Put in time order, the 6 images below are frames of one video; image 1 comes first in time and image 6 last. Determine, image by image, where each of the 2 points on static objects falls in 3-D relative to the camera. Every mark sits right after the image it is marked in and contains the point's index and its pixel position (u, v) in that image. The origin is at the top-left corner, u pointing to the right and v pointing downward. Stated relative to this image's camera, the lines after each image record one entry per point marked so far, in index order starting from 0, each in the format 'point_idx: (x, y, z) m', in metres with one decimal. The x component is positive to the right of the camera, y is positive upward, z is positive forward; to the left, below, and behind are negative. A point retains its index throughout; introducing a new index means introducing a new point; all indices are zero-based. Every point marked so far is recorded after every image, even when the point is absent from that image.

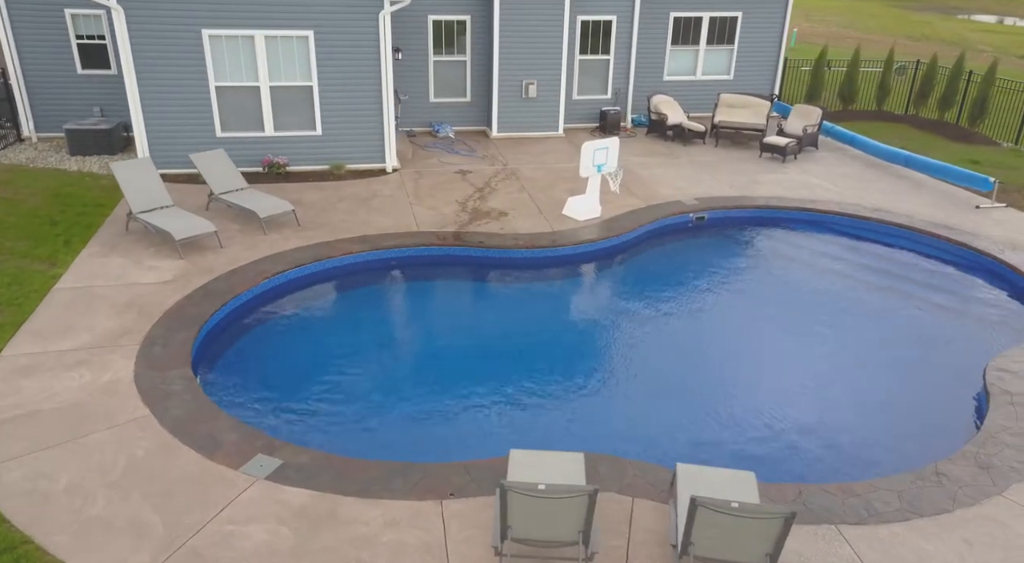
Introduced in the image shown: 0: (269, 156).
0: (-5.2, +2.6, +14.4) m
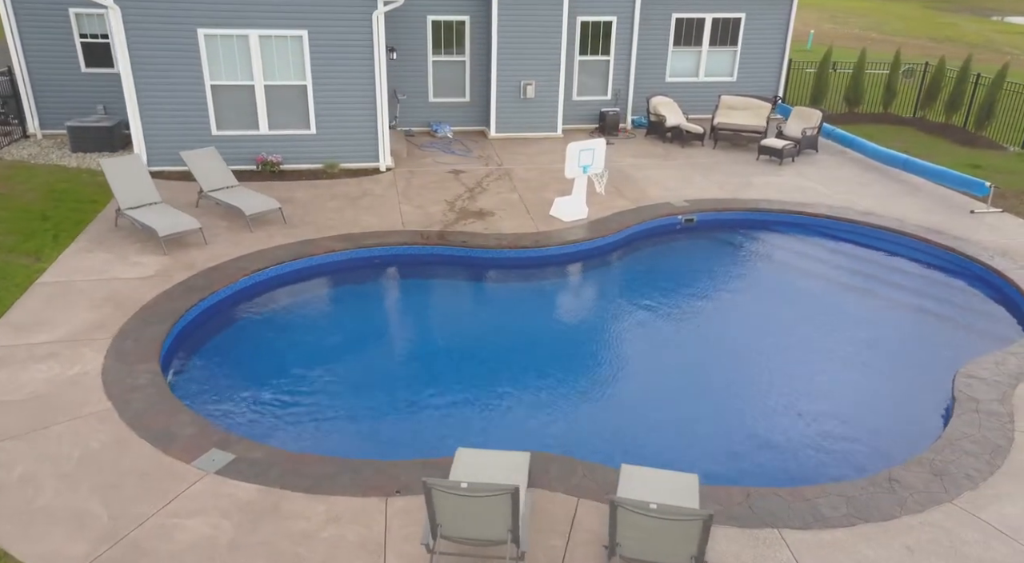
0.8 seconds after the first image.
0: (-5.3, +2.7, +14.5) m
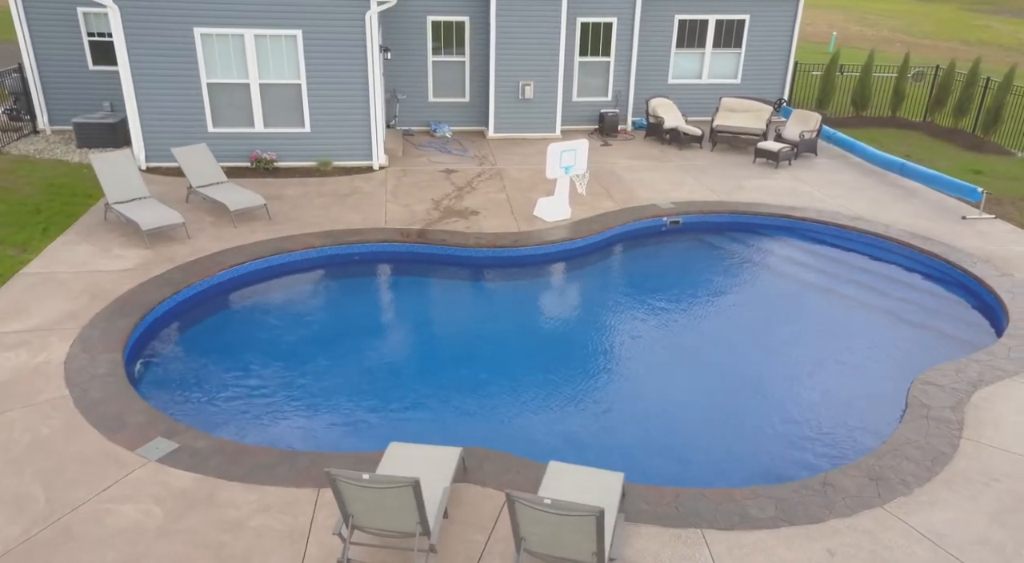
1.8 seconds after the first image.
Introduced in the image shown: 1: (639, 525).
0: (-5.5, +2.8, +14.7) m
1: (+0.9, -1.7, +4.8) m
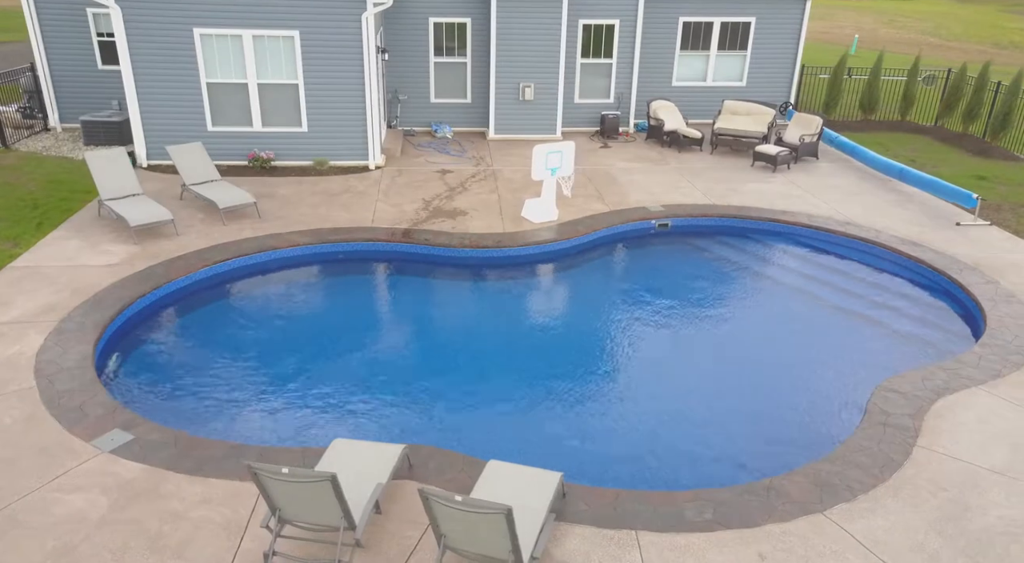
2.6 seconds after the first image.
0: (-5.6, +2.8, +14.9) m
1: (+0.4, -1.7, +4.8) m
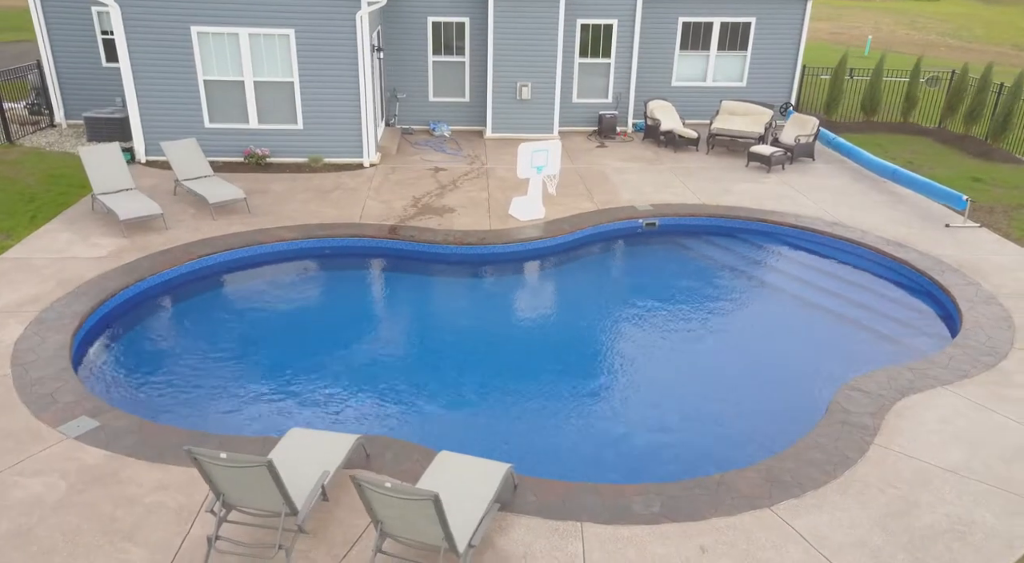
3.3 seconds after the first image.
0: (-5.7, +2.9, +15.1) m
1: (+0.1, -1.7, +4.9) m
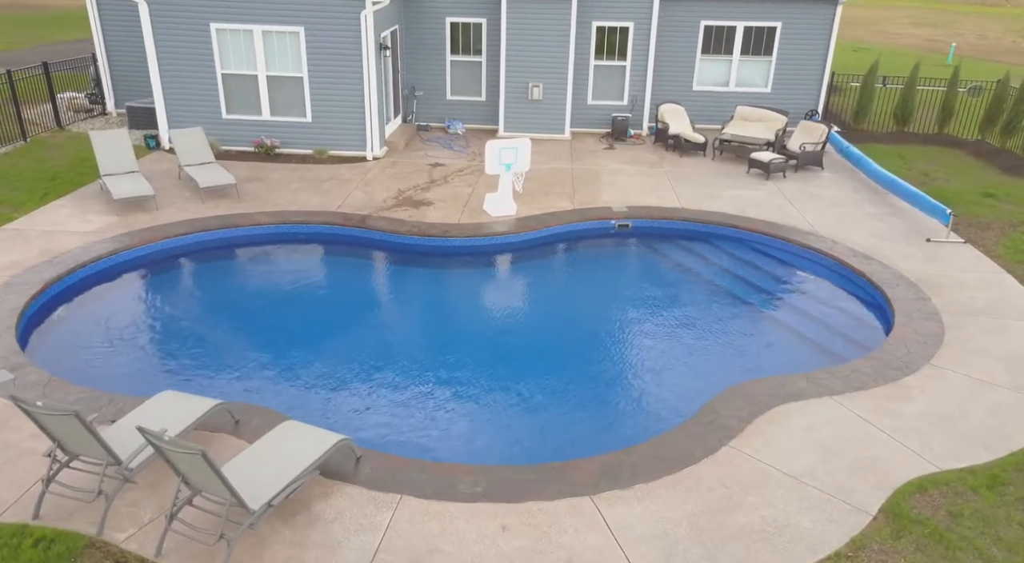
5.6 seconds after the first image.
0: (-5.8, +3.3, +15.9) m
1: (-1.2, -1.5, +5.2) m
